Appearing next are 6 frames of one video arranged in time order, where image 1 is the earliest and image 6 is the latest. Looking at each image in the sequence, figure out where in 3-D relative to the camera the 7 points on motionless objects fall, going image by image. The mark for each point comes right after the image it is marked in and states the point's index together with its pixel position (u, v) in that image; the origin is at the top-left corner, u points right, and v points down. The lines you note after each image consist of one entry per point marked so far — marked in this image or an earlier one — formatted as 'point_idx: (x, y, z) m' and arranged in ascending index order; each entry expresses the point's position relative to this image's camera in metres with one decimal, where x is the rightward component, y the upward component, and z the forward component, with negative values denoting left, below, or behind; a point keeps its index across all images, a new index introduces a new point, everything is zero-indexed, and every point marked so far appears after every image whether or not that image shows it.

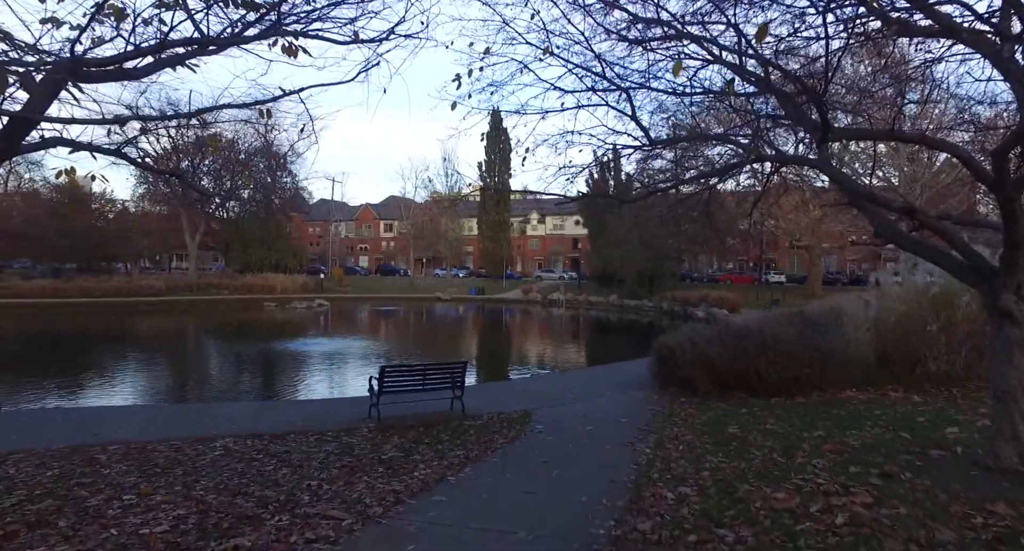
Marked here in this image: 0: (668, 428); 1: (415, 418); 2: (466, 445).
0: (+1.7, -1.7, +6.2) m
1: (-1.2, -1.7, +6.9) m
2: (-0.5, -1.7, +5.6) m
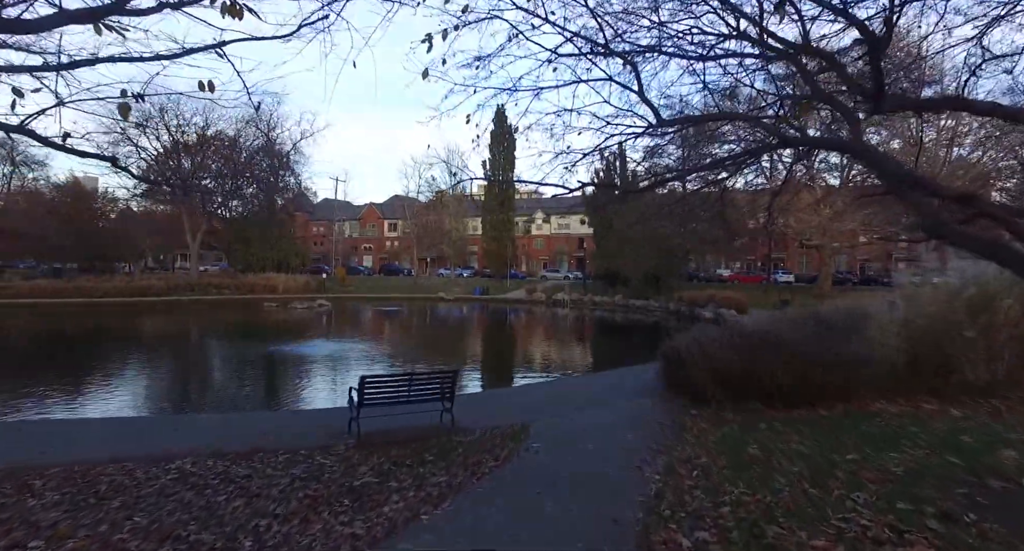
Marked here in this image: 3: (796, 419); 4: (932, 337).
0: (+1.6, -1.7, +5.6) m
1: (-1.3, -1.8, +6.2) m
2: (-0.5, -1.7, +4.9) m
3: (+3.3, -1.7, +6.6) m
4: (+5.8, -0.8, +7.8) m
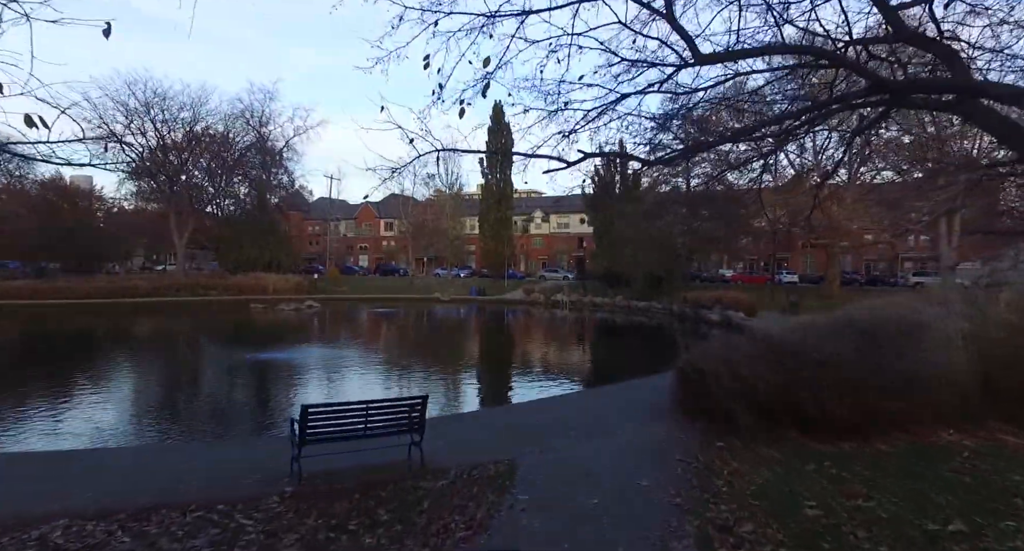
0: (+1.5, -1.7, +4.3) m
1: (-1.4, -1.8, +4.9) m
2: (-0.7, -1.7, +3.6) m
3: (+3.1, -1.7, +5.3) m
4: (+5.6, -0.9, +6.5) m
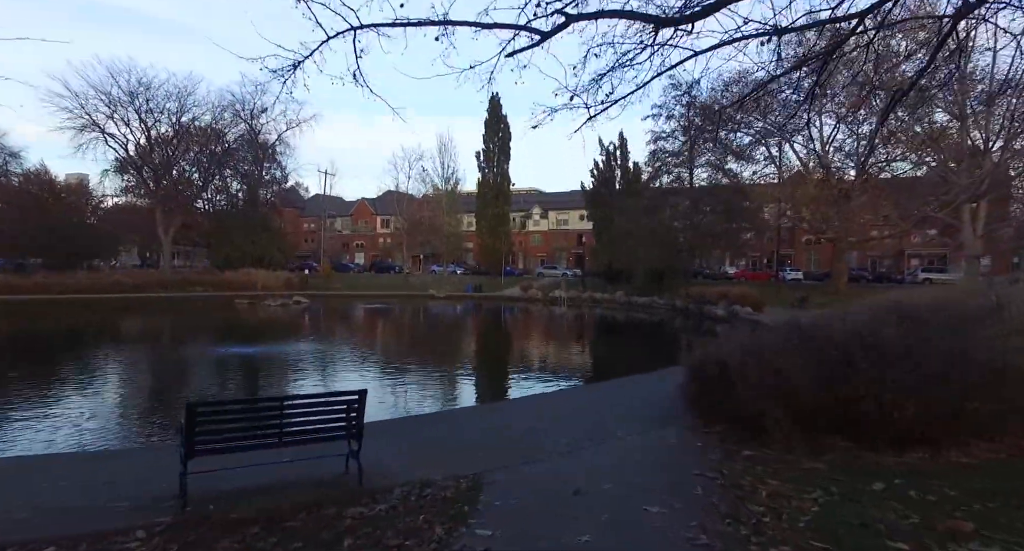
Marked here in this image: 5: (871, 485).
0: (+1.2, -1.4, +3.0) m
1: (-1.6, -1.5, +3.6) m
2: (-0.9, -1.4, +2.3) m
3: (+2.9, -1.4, +4.0) m
4: (+5.4, -0.6, +5.2) m
5: (+2.4, -1.4, +3.8) m
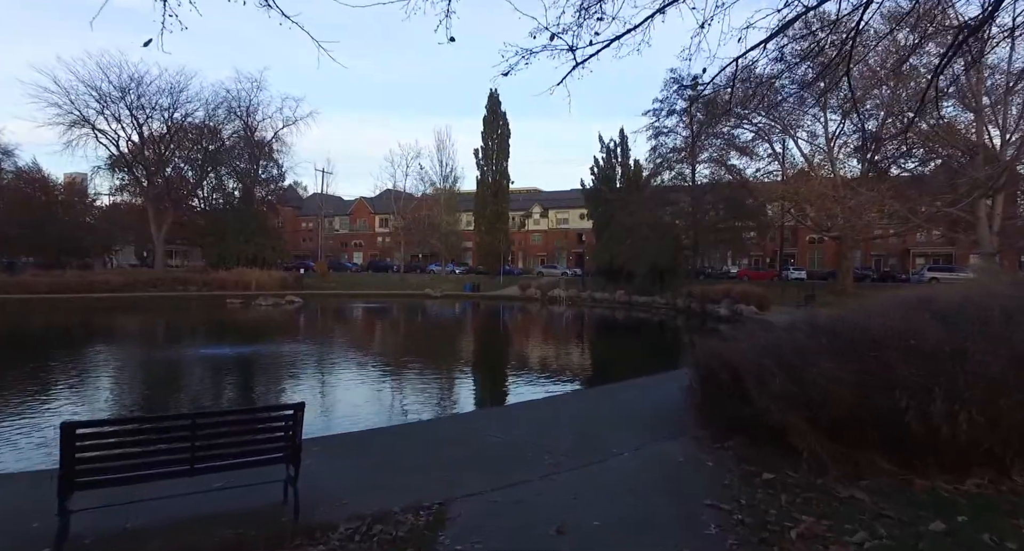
0: (+1.1, -1.3, +2.2) m
1: (-1.8, -1.4, +2.9) m
2: (-1.1, -1.3, +1.6) m
3: (+2.7, -1.3, +3.3) m
4: (+5.2, -0.5, +4.5) m
5: (+2.2, -1.3, +3.0) m
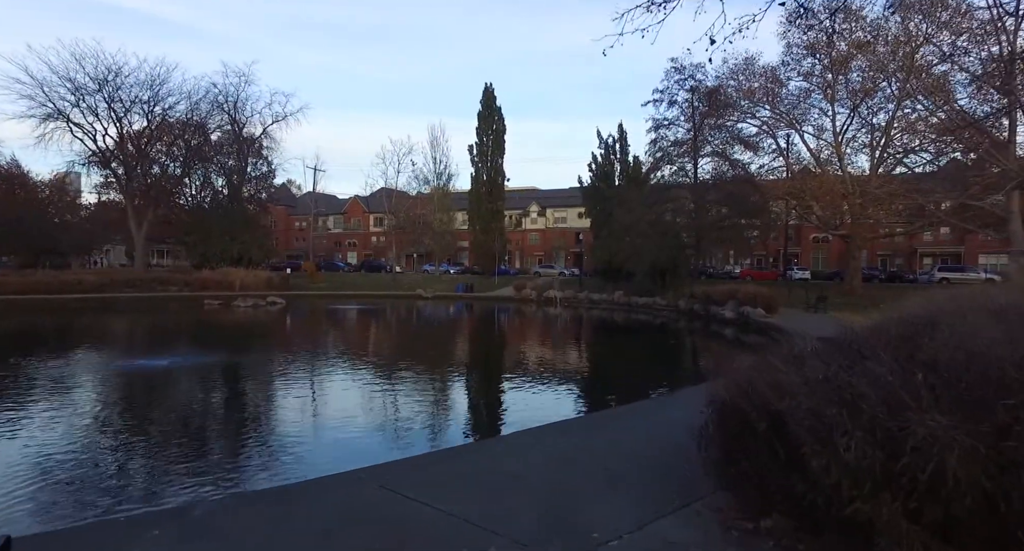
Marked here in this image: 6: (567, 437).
0: (+0.7, -1.3, +0.7) m
1: (-2.2, -1.4, +1.3) m
2: (-1.5, -1.3, 0.0) m
3: (+2.3, -1.3, +1.7) m
4: (+4.8, -0.5, +2.9) m
5: (+1.8, -1.3, +1.5) m
6: (+0.6, -1.7, +6.1) m
